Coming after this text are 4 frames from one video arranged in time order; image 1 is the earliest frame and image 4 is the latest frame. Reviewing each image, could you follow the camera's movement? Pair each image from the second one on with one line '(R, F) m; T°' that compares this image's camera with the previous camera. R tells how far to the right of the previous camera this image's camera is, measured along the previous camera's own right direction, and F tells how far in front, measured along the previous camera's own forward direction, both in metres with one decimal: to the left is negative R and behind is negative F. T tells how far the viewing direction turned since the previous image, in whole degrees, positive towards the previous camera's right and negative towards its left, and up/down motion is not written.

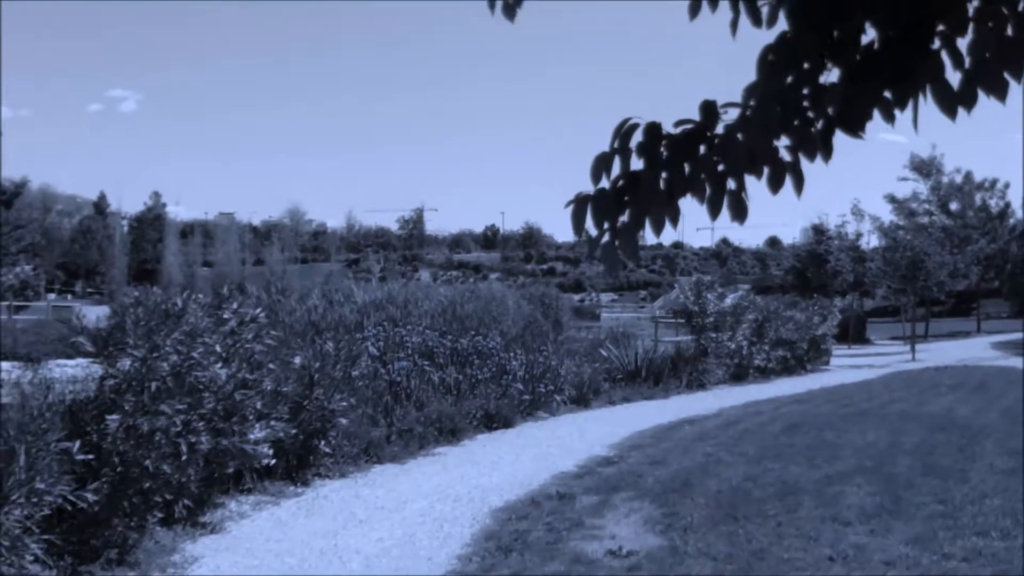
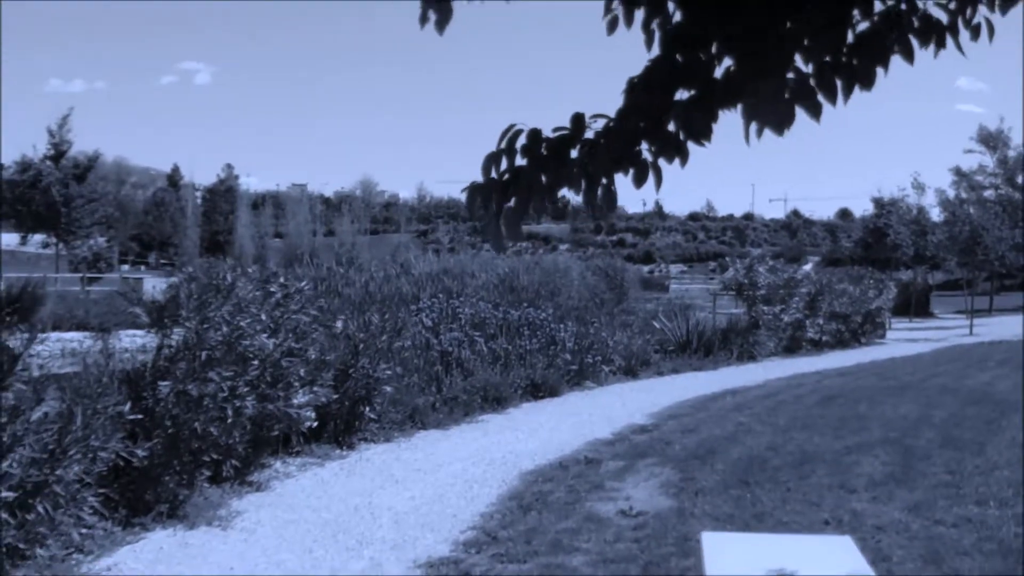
(+0.9, -1.1) m; -4°
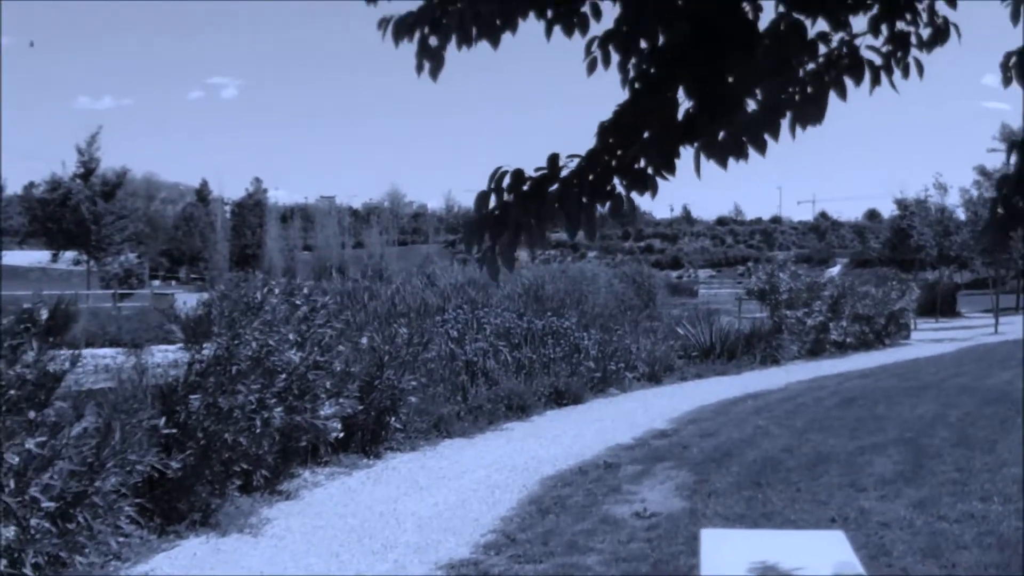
(+0.3, -0.8) m; -2°
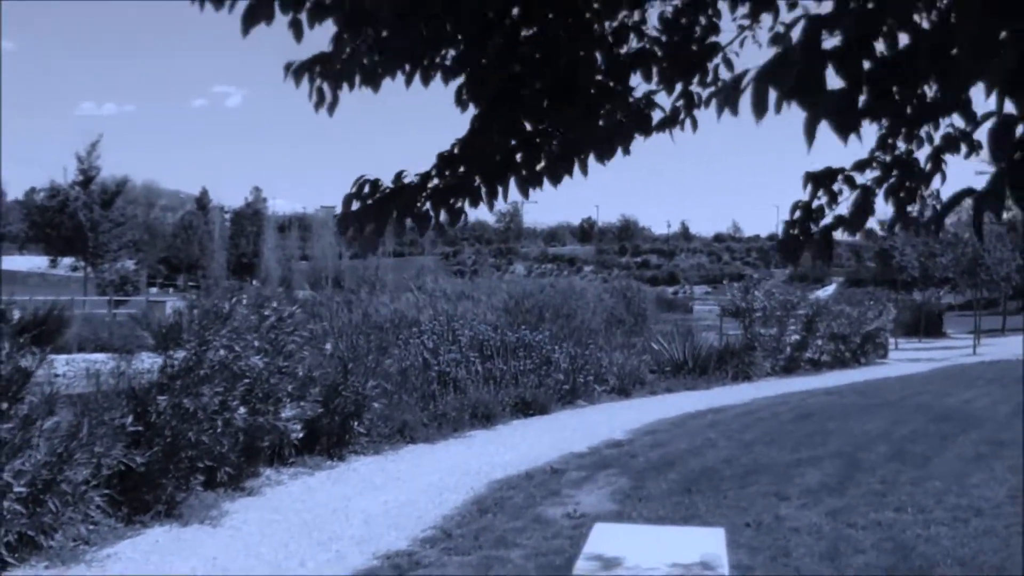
(+1.1, -1.4) m; 0°
